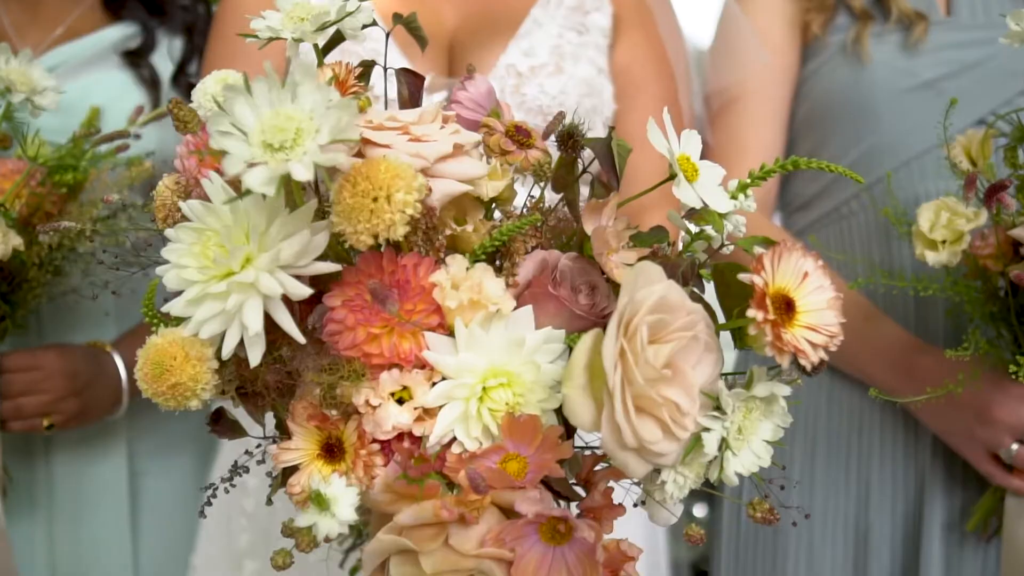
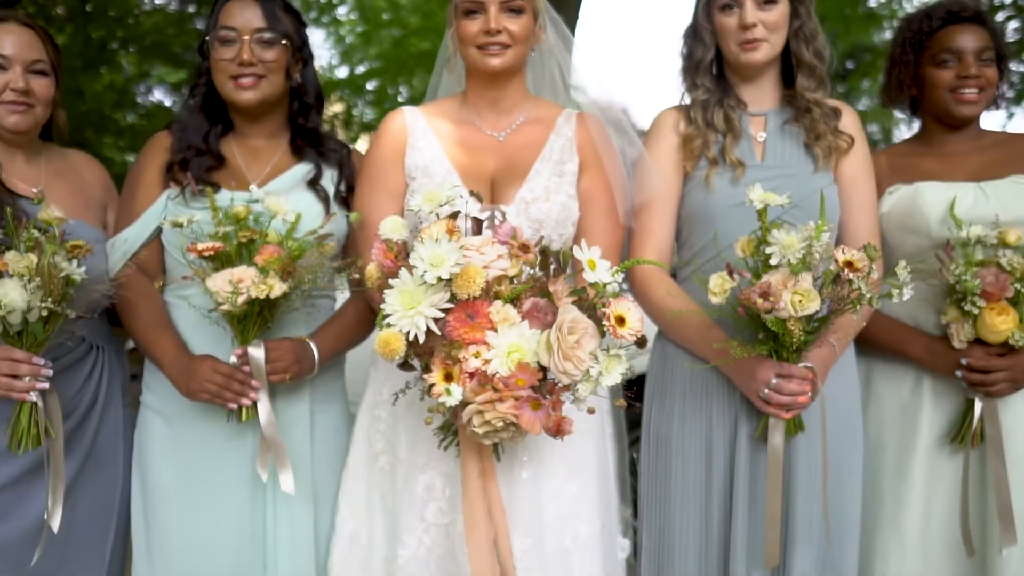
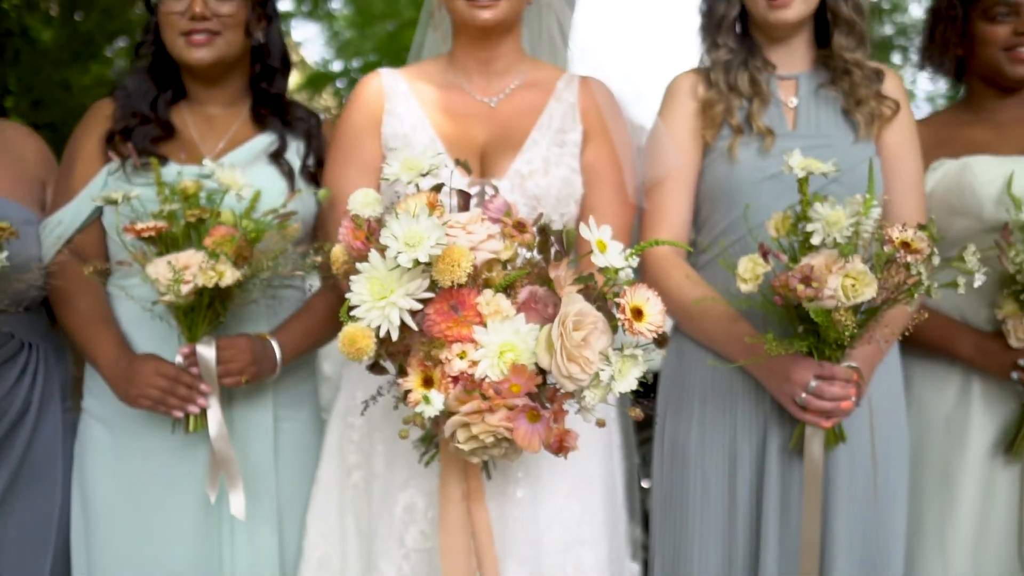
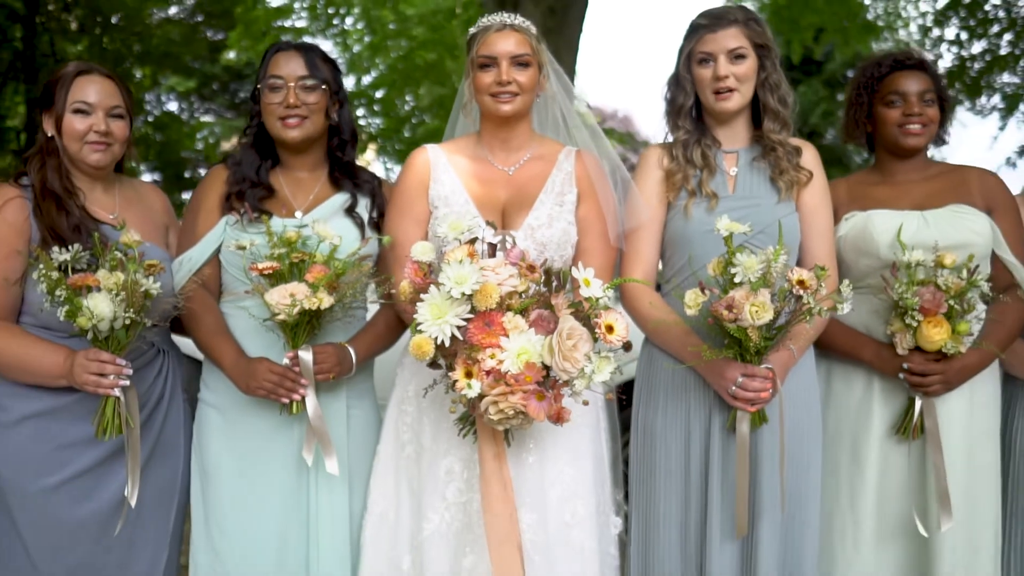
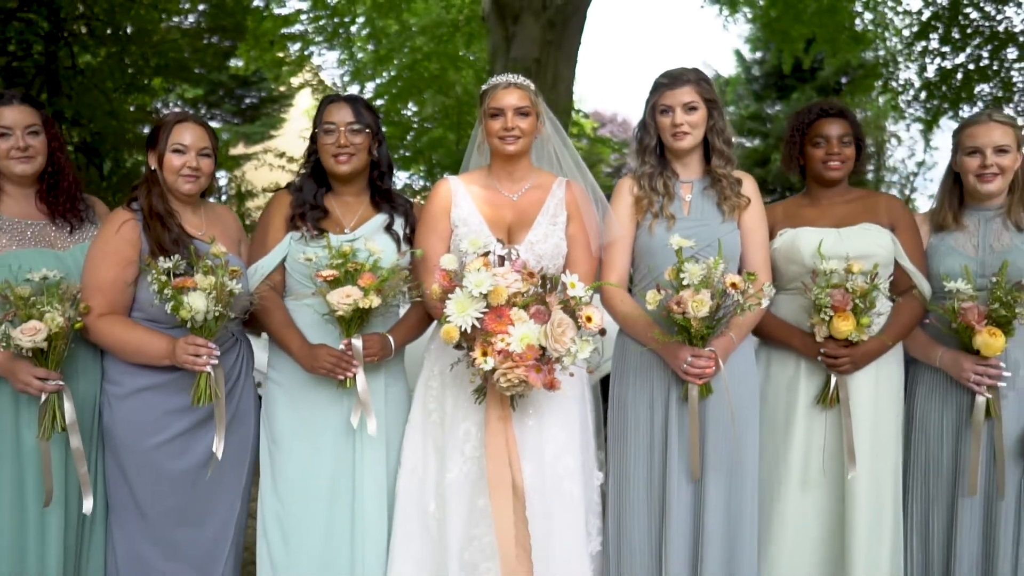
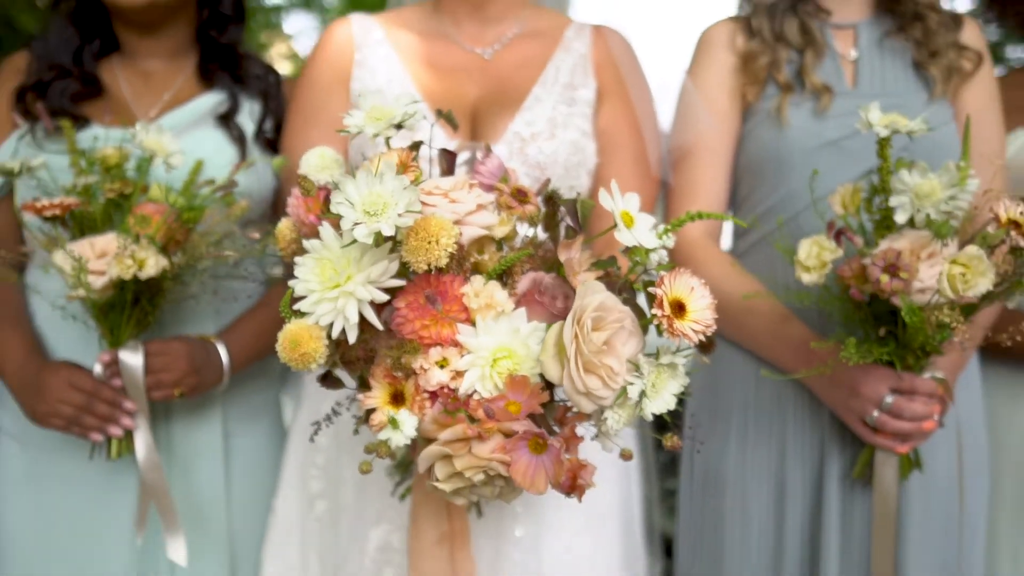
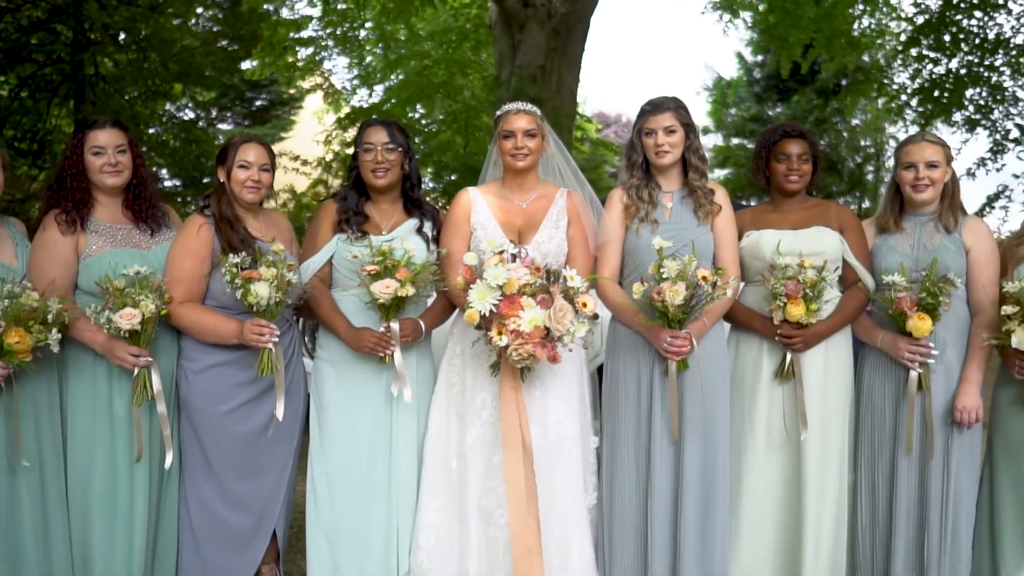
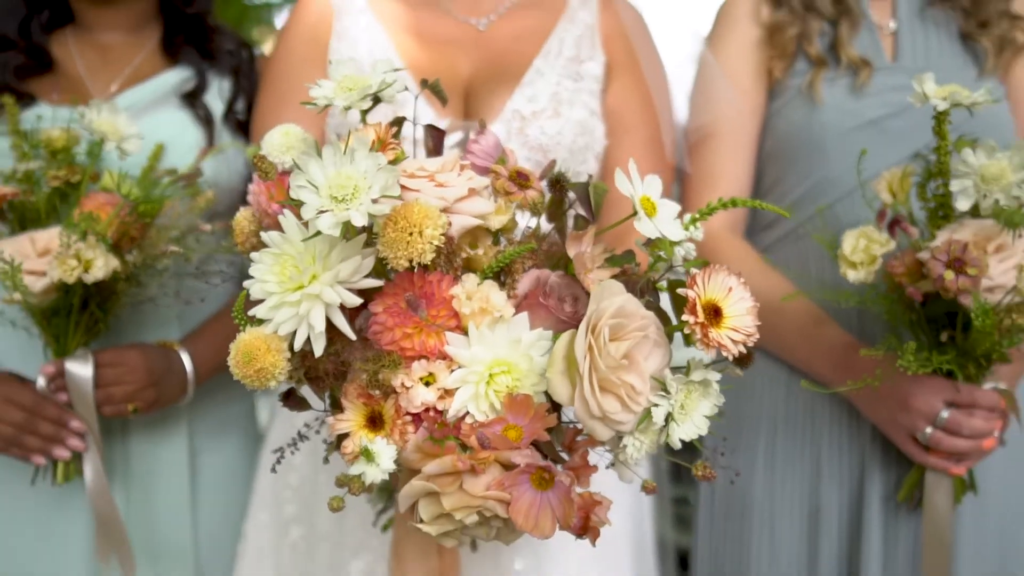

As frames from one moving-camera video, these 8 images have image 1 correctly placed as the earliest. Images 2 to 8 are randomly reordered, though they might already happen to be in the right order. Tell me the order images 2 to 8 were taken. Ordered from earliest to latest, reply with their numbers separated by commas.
8, 6, 3, 2, 4, 5, 7
